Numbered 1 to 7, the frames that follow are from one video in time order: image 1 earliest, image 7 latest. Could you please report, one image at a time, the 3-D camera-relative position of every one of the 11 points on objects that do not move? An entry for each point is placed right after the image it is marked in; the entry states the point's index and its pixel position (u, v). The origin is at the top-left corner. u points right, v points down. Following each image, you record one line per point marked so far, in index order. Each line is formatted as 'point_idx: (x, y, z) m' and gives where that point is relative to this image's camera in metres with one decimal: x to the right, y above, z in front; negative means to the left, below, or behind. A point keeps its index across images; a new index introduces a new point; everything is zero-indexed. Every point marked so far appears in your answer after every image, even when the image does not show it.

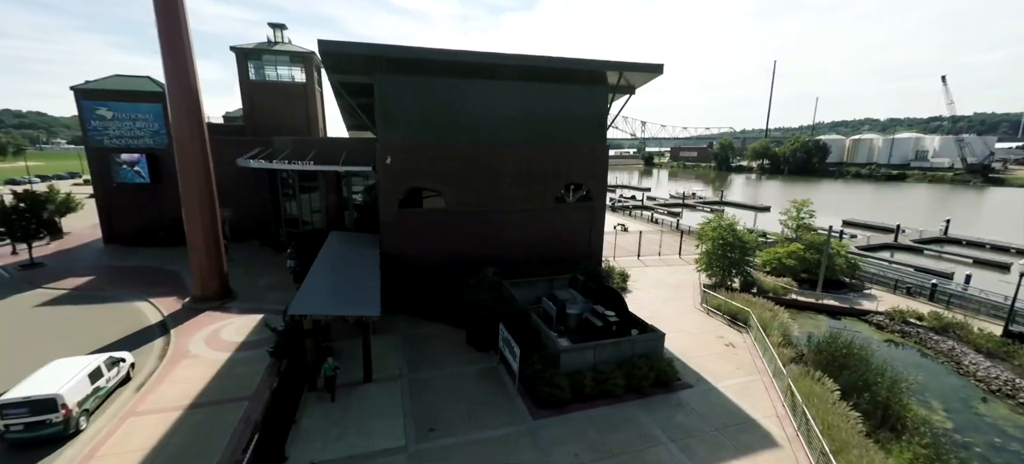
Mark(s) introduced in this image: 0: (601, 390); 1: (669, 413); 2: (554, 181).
0: (+2.4, -4.3, +9.8) m
1: (+4.2, -4.7, +9.5) m
2: (+2.0, +2.6, +18.0) m
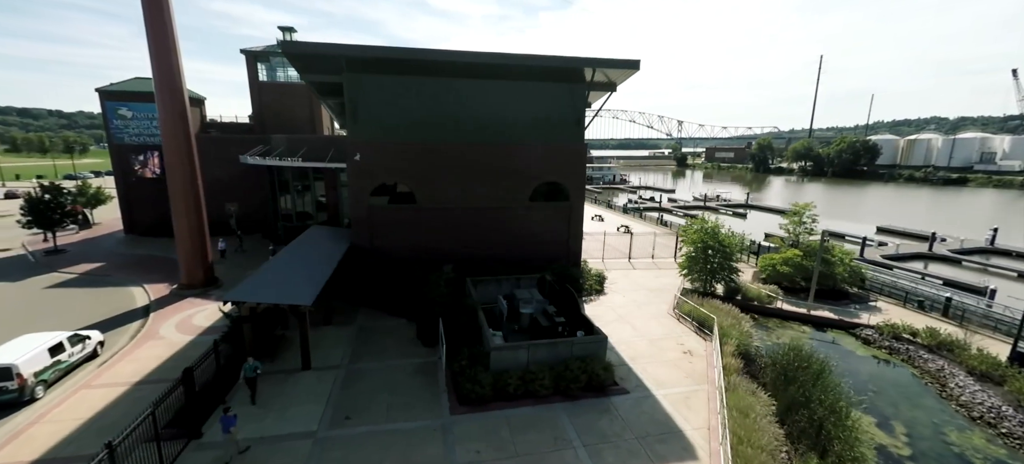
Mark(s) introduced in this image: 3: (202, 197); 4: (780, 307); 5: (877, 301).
0: (+0.3, -4.2, +9.7) m
1: (+2.1, -4.7, +9.2) m
2: (+0.8, +2.7, +17.9) m
3: (-13.8, +1.6, +15.8) m
4: (+12.2, -3.5, +16.2) m
5: (+19.2, -3.7, +18.8) m
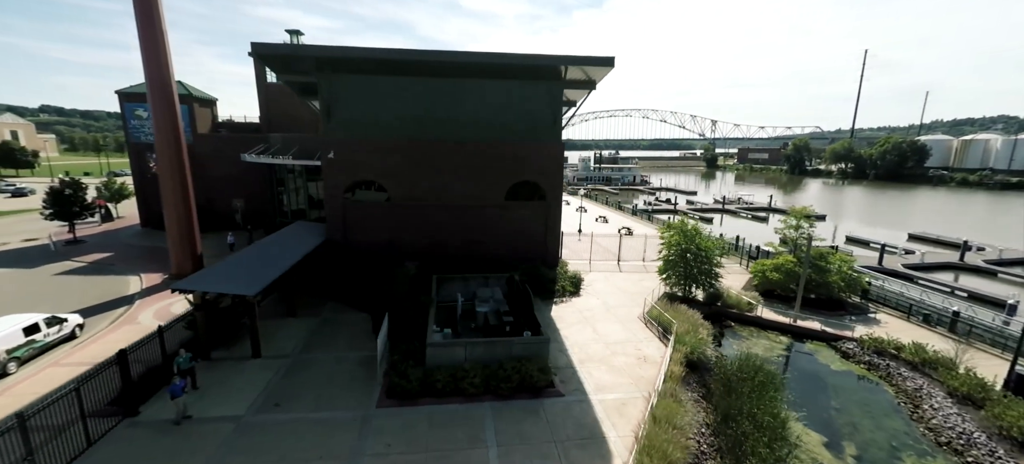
0: (-1.6, -4.2, +9.7) m
1: (+0.2, -4.7, +9.1) m
2: (-0.4, +2.7, +17.9) m
3: (-15.1, +1.9, +16.8) m
4: (+10.7, -3.6, +15.3) m
5: (+17.9, -4.0, +17.5) m
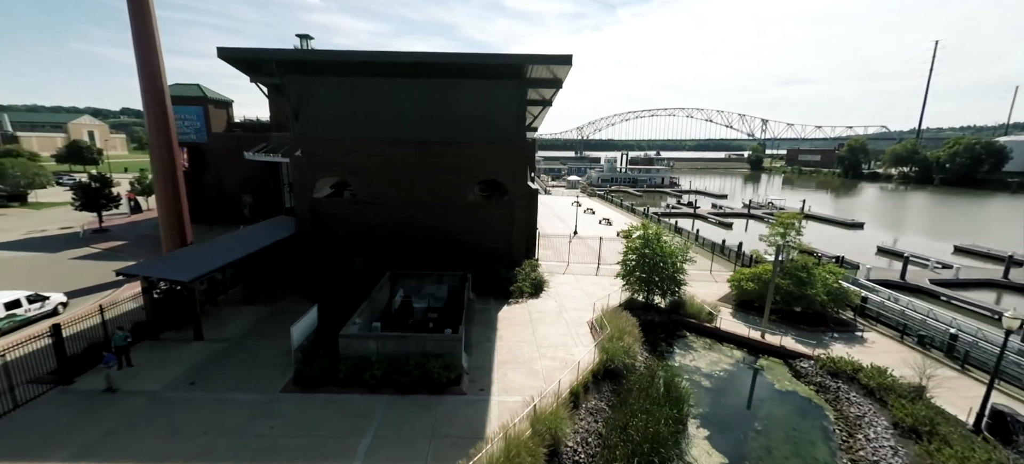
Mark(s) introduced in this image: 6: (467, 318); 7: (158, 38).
0: (-4.4, -4.1, +10.0) m
1: (-2.7, -4.7, +9.2) m
2: (-2.2, +2.7, +18.0) m
3: (-17.0, +2.3, +18.3) m
4: (+8.4, -3.9, +14.4) m
5: (+15.8, -4.4, +15.9) m
6: (-1.8, -3.4, +14.0) m
7: (-16.8, +9.2, +16.9) m
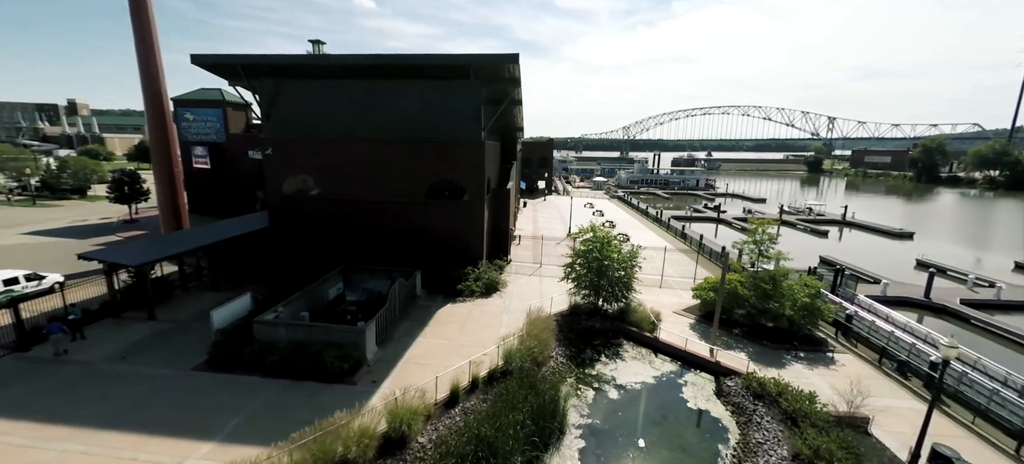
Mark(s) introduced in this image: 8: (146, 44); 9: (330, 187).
0: (-7.5, -3.9, +10.6) m
1: (-5.9, -4.5, +9.7) m
2: (-4.3, +2.9, +18.3) m
3: (-19.0, +2.8, +20.3) m
4: (+5.7, -4.0, +13.6) m
5: (+13.2, -4.8, +14.3) m
6: (-4.5, -3.3, +14.3) m
7: (-18.8, +9.7, +18.8) m
8: (-19.0, +9.7, +18.5) m
9: (-9.4, +2.3, +18.6) m
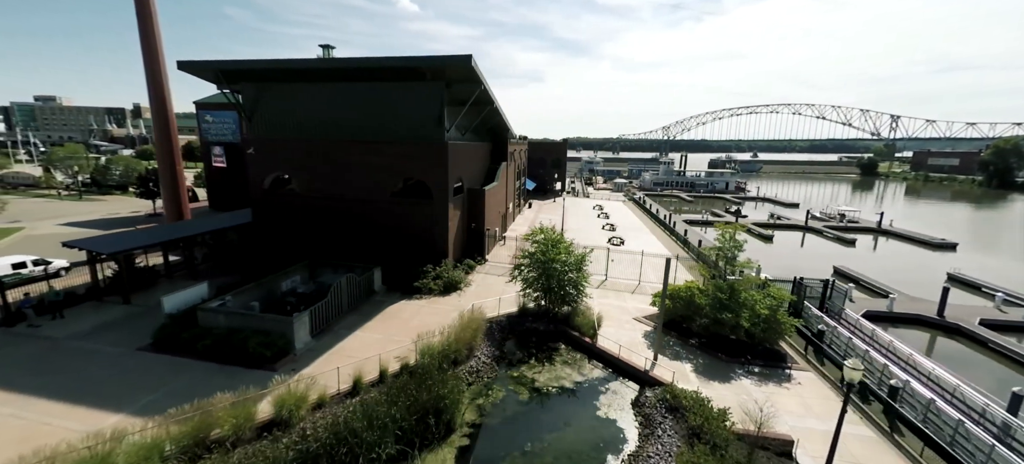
0: (-10.1, -3.7, +11.4) m
1: (-8.7, -4.4, +10.4) m
2: (-6.1, +3.0, +18.8) m
3: (-20.5, +3.3, +22.0) m
4: (+3.3, -4.2, +13.3) m
5: (+10.8, -5.1, +13.3) m
6: (-6.8, -3.1, +14.8) m
7: (-20.3, +10.2, +20.6) m
8: (-20.6, +10.2, +20.3) m
9: (-11.2, +2.5, +19.6) m
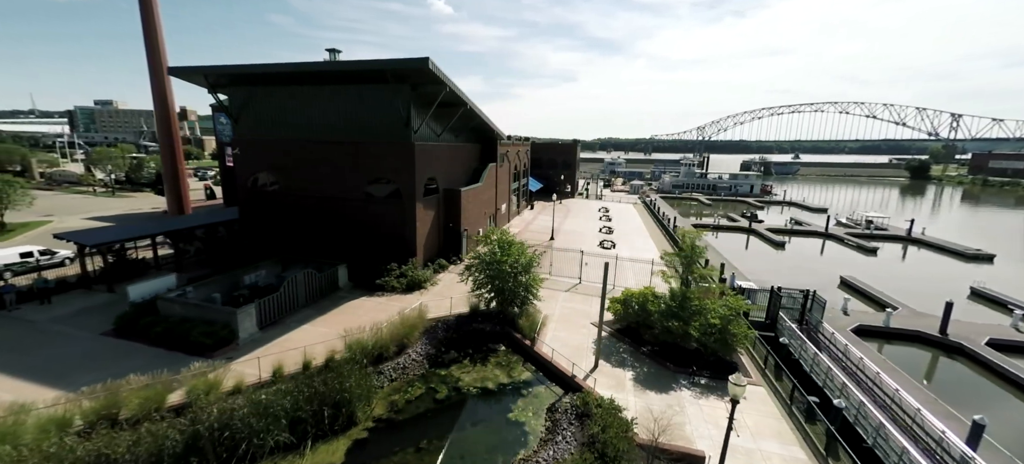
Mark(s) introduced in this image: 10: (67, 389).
0: (-12.5, -3.5, +12.3) m
1: (-11.1, -4.2, +11.1) m
2: (-7.9, +3.0, +19.4) m
3: (-22.0, +3.6, +23.6) m
4: (+1.0, -4.2, +13.1) m
5: (+8.5, -5.3, +12.6) m
6: (-8.9, -3.0, +15.4) m
7: (-21.7, +10.5, +22.2) m
8: (-22.0, +10.5, +21.9) m
9: (-12.9, +2.7, +20.5) m
10: (-12.1, -4.3, +9.7) m
